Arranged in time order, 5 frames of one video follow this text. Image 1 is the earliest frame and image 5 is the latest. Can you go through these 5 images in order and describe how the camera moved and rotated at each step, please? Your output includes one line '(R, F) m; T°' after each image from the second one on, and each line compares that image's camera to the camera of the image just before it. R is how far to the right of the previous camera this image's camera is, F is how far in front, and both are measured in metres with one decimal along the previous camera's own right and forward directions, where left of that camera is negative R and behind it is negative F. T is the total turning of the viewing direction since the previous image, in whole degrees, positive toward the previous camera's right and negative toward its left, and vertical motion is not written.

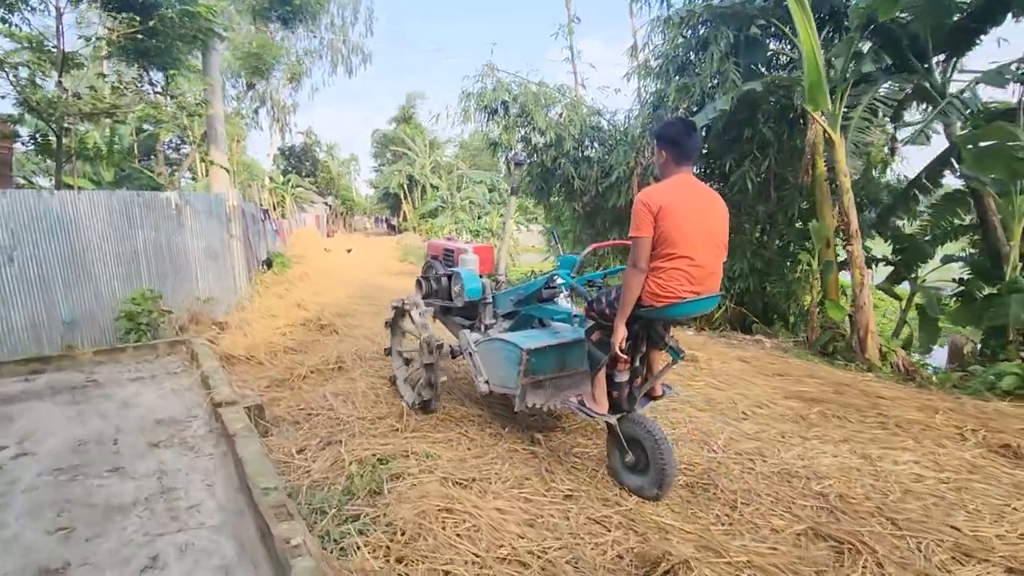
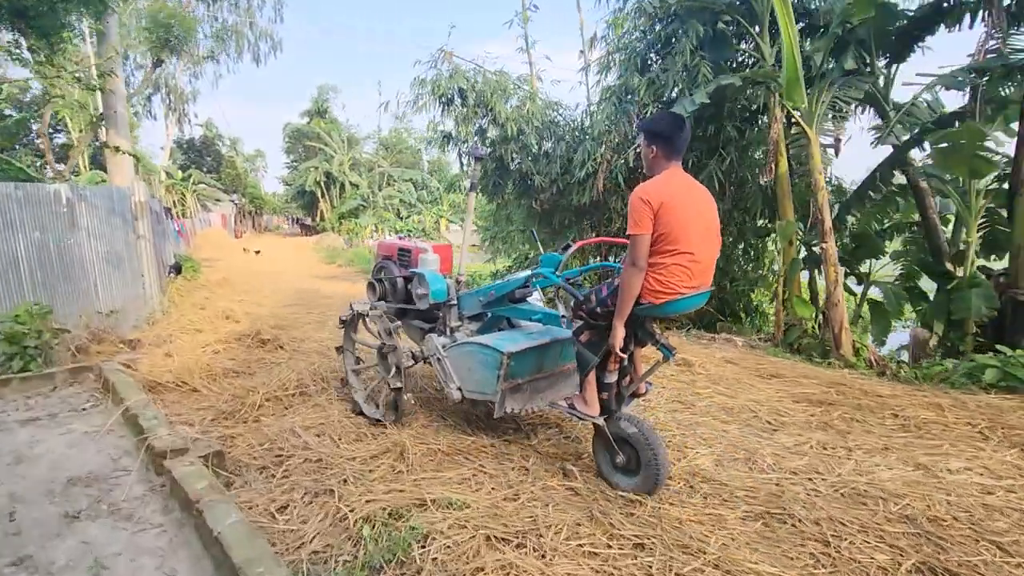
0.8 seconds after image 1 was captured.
(-0.6, +0.5) m; +9°
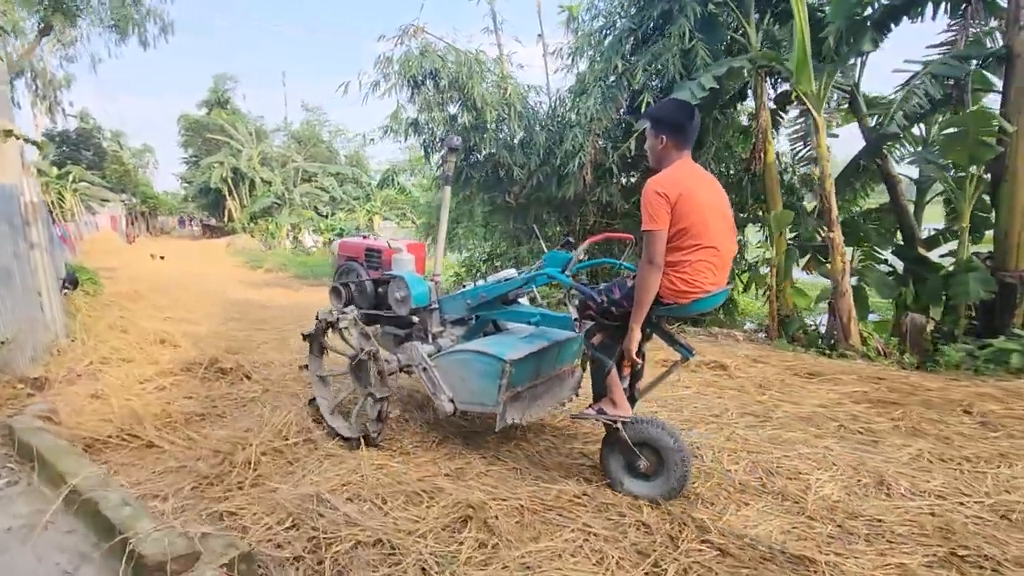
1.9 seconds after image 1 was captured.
(-0.8, +0.7) m; +9°
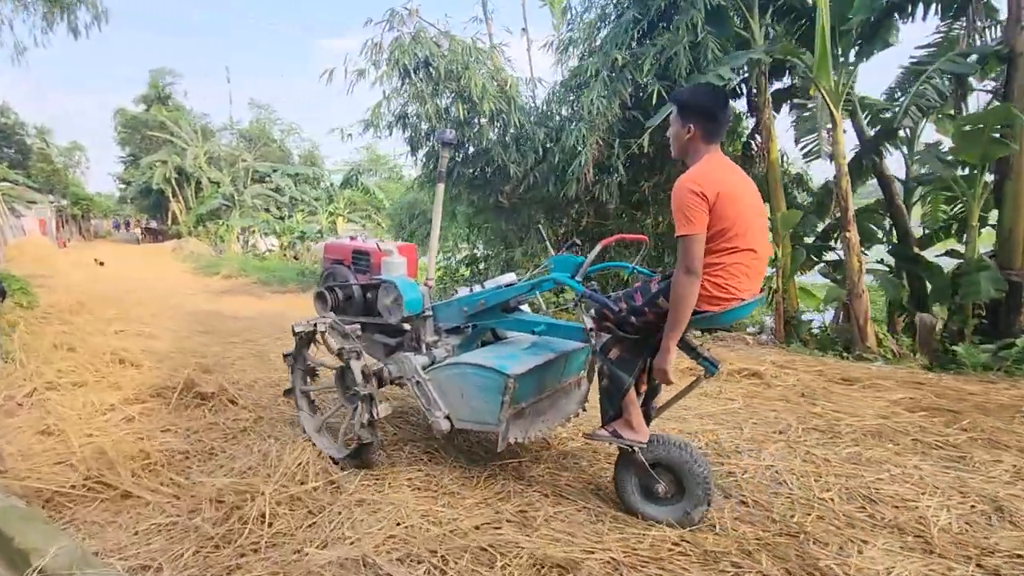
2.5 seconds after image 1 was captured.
(-0.5, +0.4) m; +5°
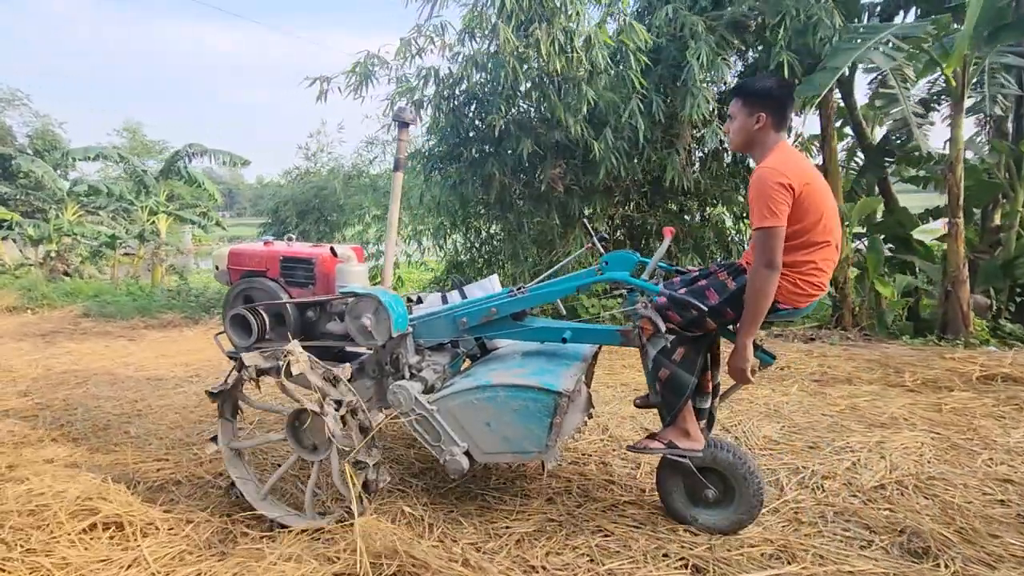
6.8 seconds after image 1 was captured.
(-2.8, +2.1) m; +22°
